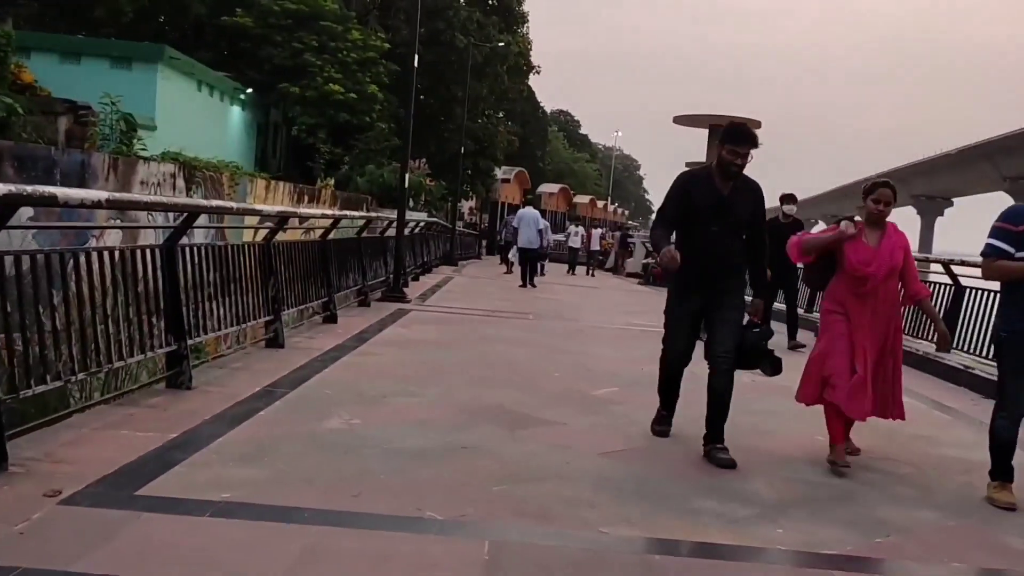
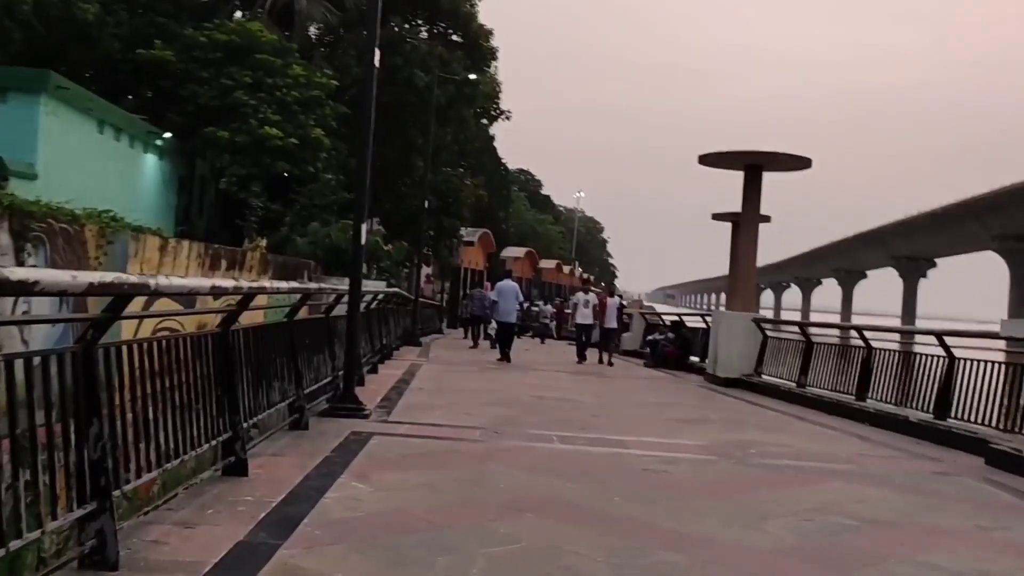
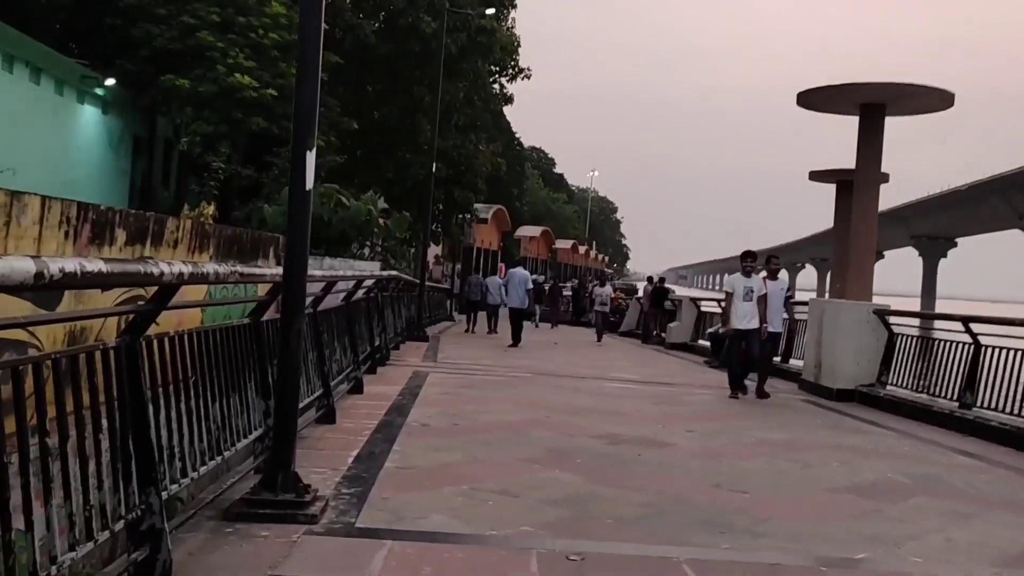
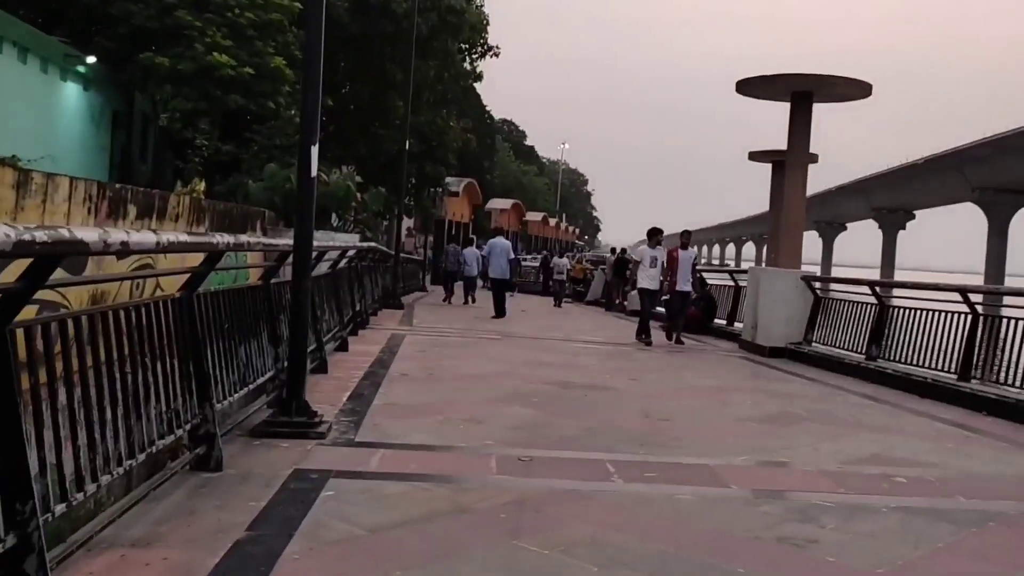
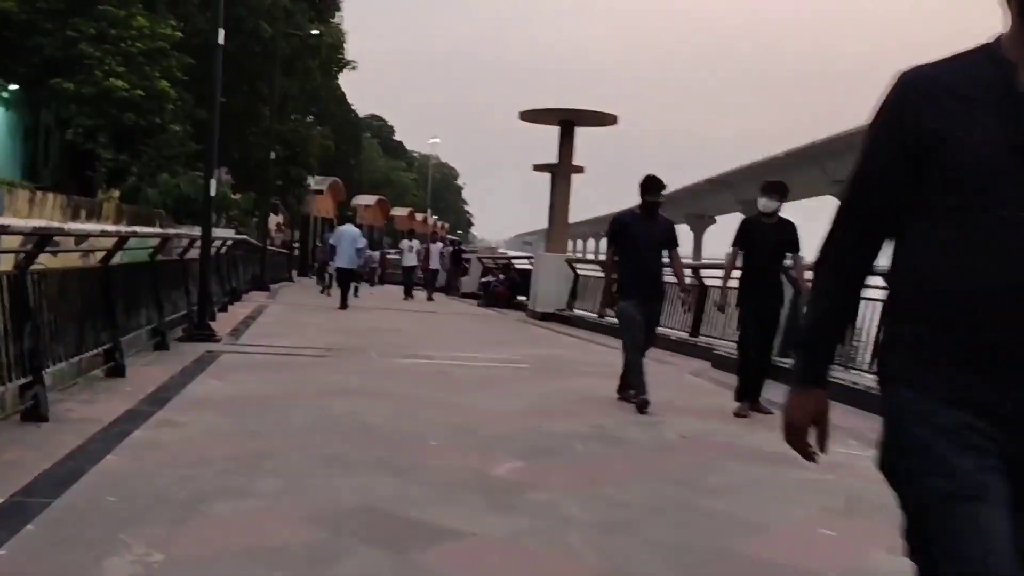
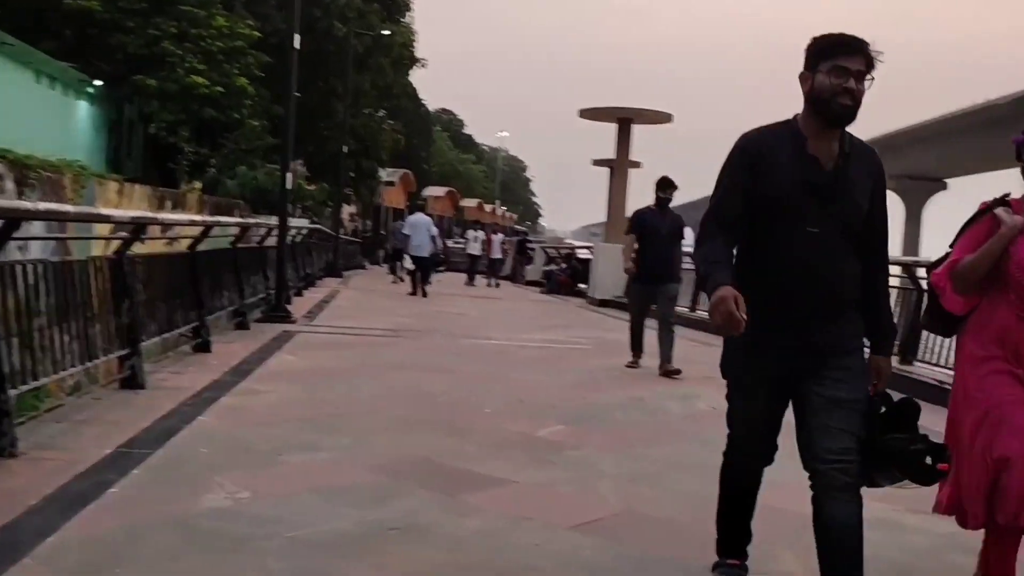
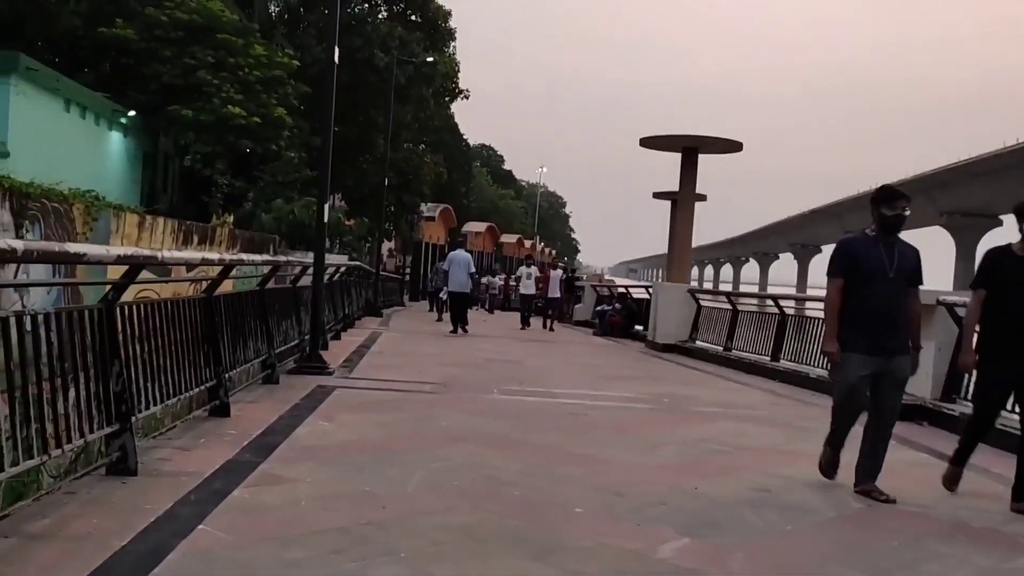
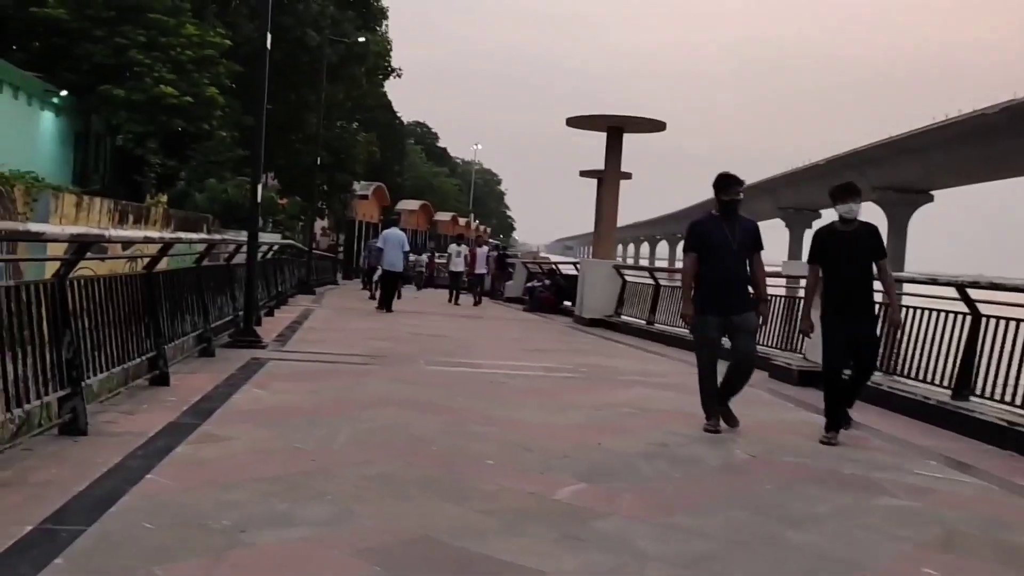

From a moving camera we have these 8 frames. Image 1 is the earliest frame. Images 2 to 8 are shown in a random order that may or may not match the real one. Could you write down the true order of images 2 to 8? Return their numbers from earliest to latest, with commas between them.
6, 5, 8, 7, 2, 4, 3
